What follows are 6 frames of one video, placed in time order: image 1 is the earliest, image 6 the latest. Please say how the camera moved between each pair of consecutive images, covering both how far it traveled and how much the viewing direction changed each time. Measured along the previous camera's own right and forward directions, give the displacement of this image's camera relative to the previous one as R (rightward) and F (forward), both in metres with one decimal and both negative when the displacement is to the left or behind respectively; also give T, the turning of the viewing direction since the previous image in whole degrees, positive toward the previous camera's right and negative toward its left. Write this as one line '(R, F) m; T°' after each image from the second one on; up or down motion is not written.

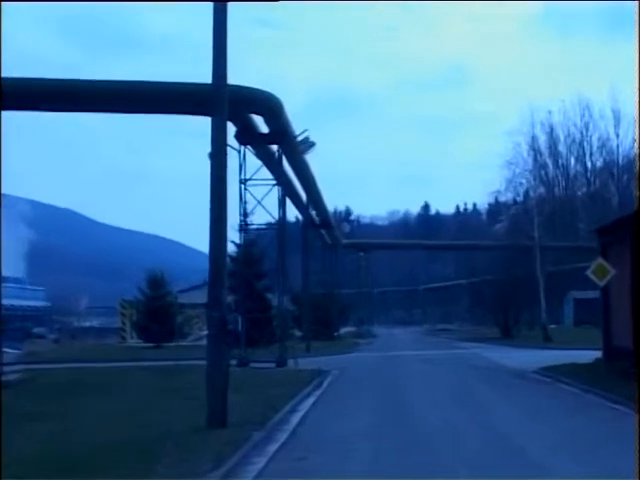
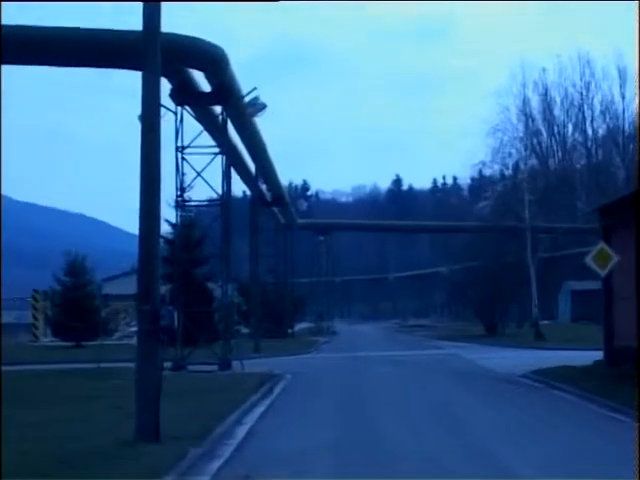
(+0.2, +7.0) m; +1°
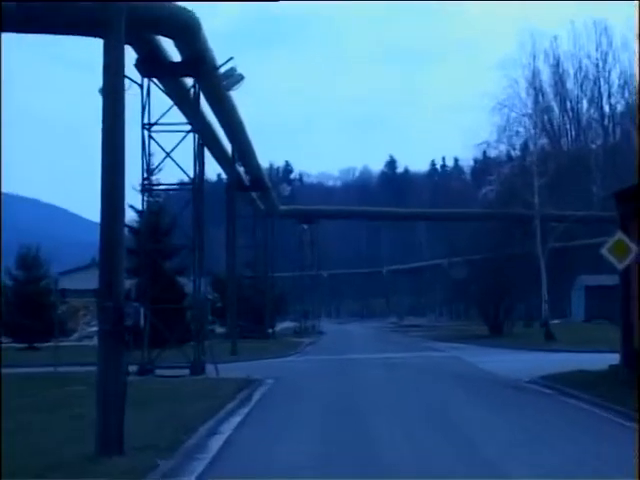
(+0.2, +4.1) m; 0°
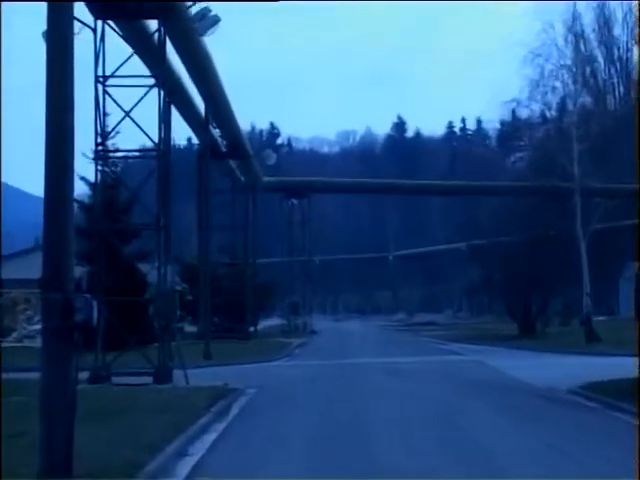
(+0.3, +6.0) m; -1°
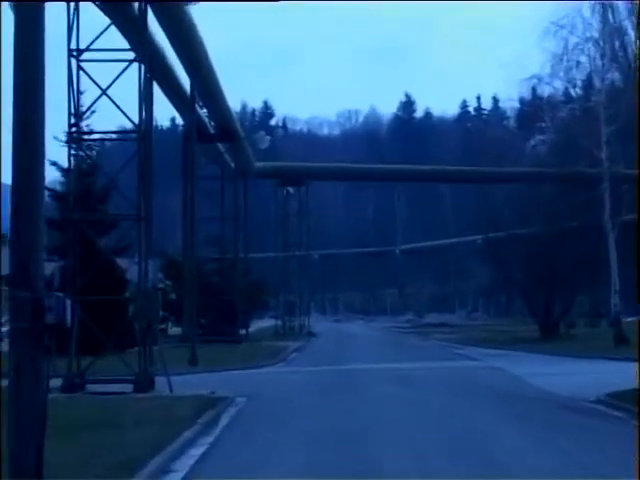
(+0.1, +2.8) m; 0°
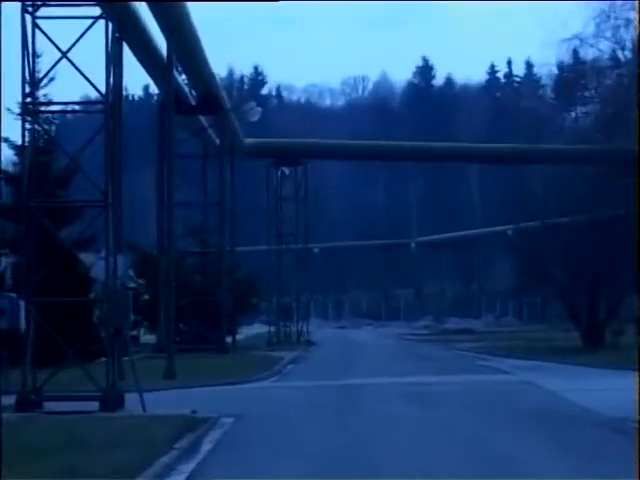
(+0.1, +3.9) m; 0°
